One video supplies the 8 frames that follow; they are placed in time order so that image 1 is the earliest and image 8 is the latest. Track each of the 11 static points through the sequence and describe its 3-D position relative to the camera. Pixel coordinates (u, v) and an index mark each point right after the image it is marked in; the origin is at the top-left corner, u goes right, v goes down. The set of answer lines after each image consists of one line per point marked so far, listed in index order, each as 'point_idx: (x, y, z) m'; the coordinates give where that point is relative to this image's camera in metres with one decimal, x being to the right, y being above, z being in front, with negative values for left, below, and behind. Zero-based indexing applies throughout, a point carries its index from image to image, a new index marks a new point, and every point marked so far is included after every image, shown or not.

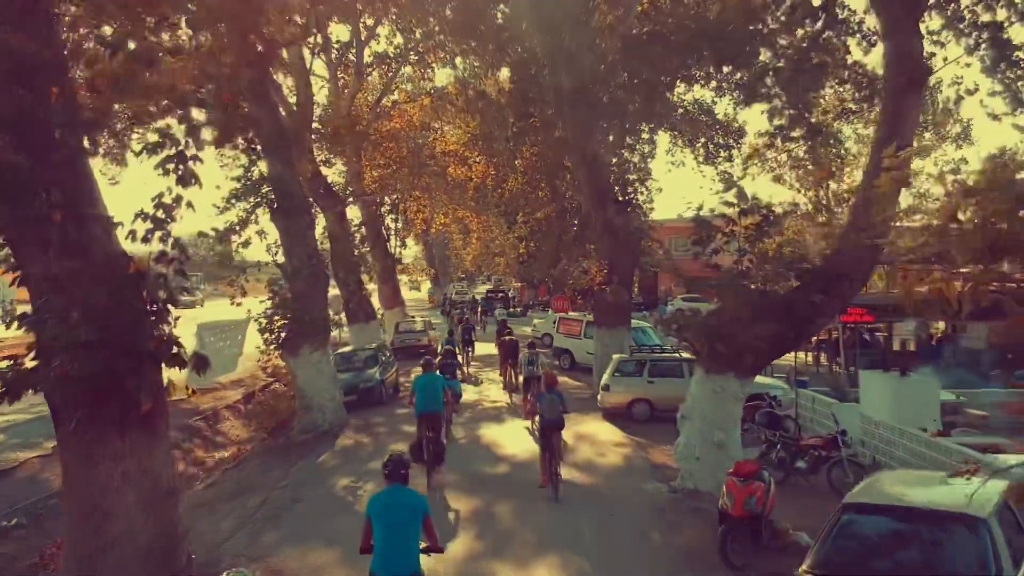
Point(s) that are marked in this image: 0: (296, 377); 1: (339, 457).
0: (-2.7, -1.1, +14.4) m
1: (-1.9, -1.8, +12.5) m
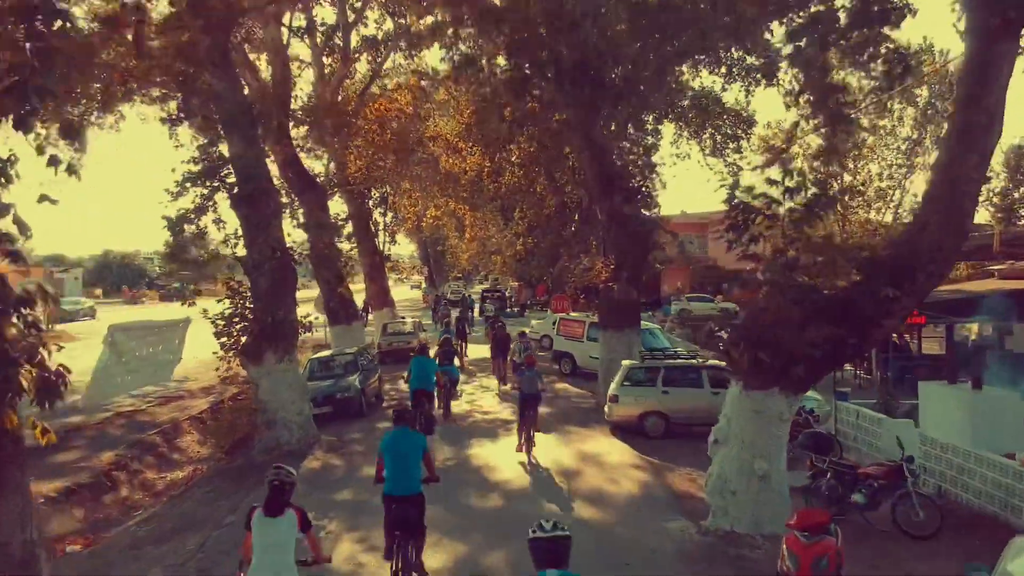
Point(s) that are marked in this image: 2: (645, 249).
0: (-2.7, -1.1, +12.5) m
1: (-1.9, -1.8, +10.6) m
2: (+1.8, +0.5, +16.3) m
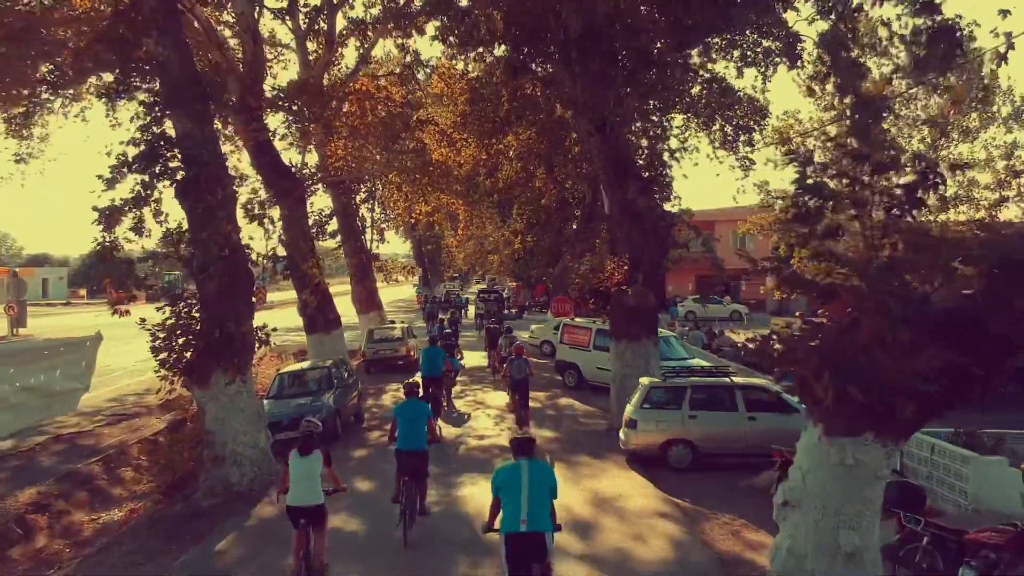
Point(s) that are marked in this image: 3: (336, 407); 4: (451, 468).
0: (-2.7, -1.1, +10.3) m
1: (-1.9, -1.9, +8.5) m
2: (+1.8, +0.4, +14.2) m
3: (-2.1, -1.4, +13.6) m
4: (-0.6, -1.8, +11.5) m
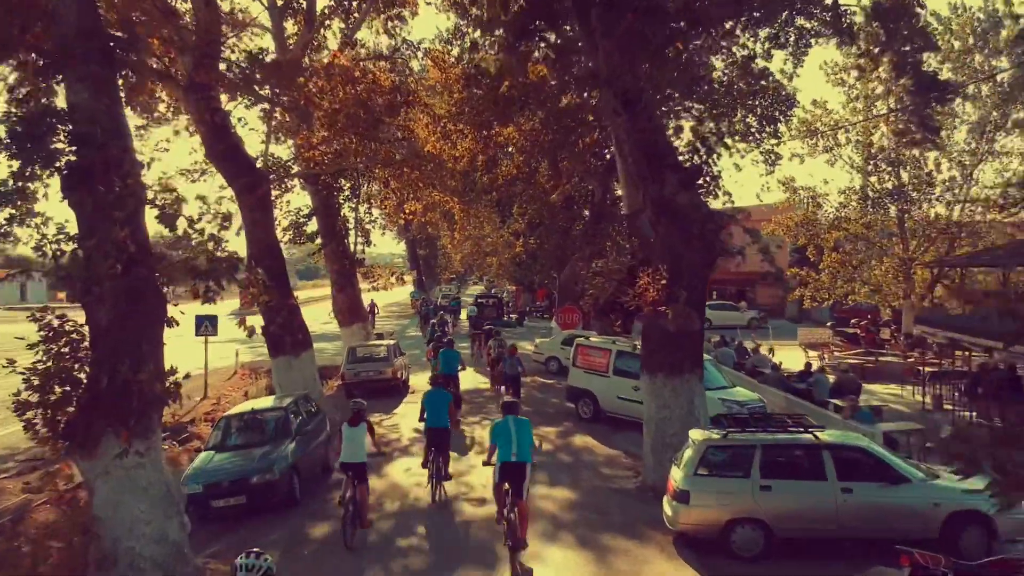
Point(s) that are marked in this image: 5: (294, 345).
0: (-2.7, -1.3, +7.3) m
1: (-1.8, -2.1, +5.5) m
2: (+1.9, +0.3, +11.2) m
3: (-2.0, -1.6, +10.7) m
4: (-0.5, -2.0, +8.5) m
5: (-2.9, -0.8, +15.3) m
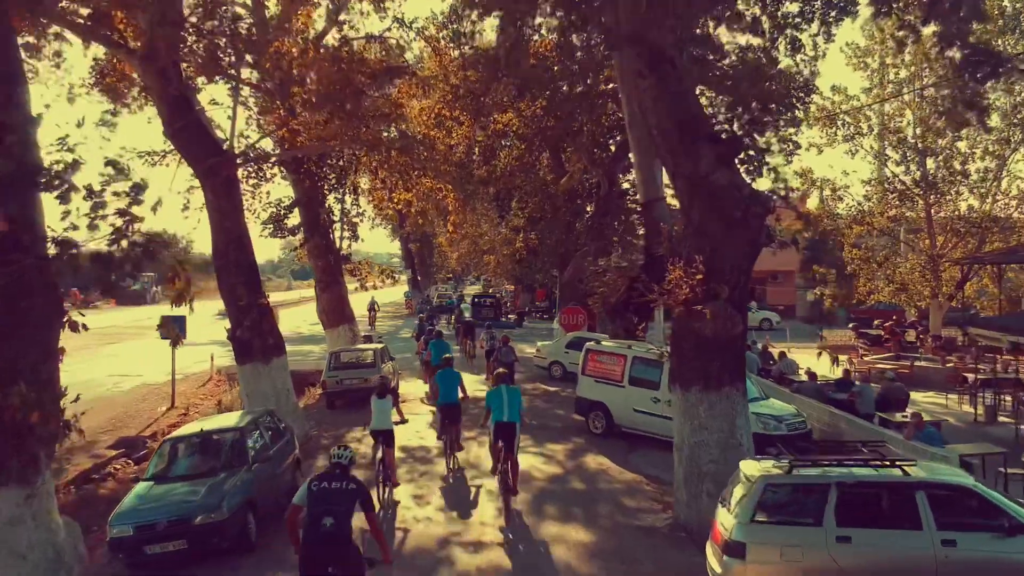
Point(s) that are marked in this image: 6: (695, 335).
0: (-2.6, -1.3, +5.4) m
1: (-1.8, -2.0, +3.6) m
2: (+1.9, +0.3, +9.3) m
3: (-2.0, -1.6, +8.8) m
4: (-0.5, -1.9, +6.6) m
5: (-2.9, -0.7, +13.4) m
6: (+1.4, -0.4, +9.1) m
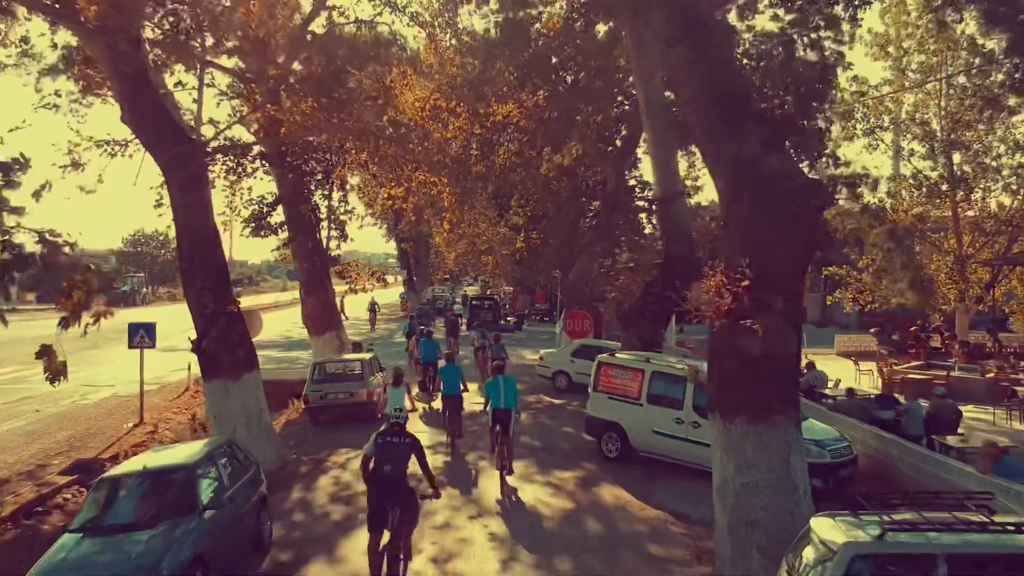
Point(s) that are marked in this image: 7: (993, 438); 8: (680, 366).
0: (-2.6, -1.3, +3.8) m
1: (-1.8, -2.1, +2.0) m
2: (+1.9, +0.2, +7.7) m
3: (-1.9, -1.6, +7.2) m
4: (-0.4, -2.0, +5.0) m
5: (-2.9, -0.8, +11.8) m
6: (+1.5, -0.4, +7.5) m
7: (+5.7, -1.8, +13.7) m
8: (+1.7, -0.8, +11.8) m
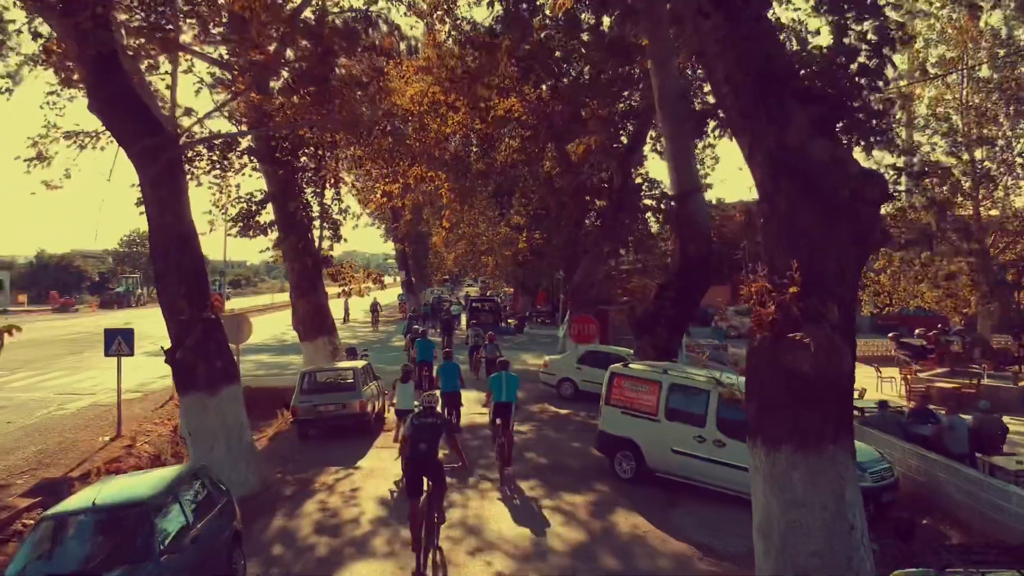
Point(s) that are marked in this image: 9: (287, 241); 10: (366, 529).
0: (-2.5, -1.4, +2.8) m
1: (-1.7, -2.1, +1.0) m
2: (+2.0, +0.2, +6.7) m
3: (-1.9, -1.7, +6.1) m
4: (-0.4, -2.0, +4.0) m
5: (-2.8, -0.8, +10.8) m
6: (+1.5, -0.5, +6.5) m
7: (+5.7, -1.8, +12.6) m
8: (+1.8, -0.8, +10.8) m
9: (-3.8, +0.8, +19.5) m
10: (-1.2, -1.9, +9.3) m
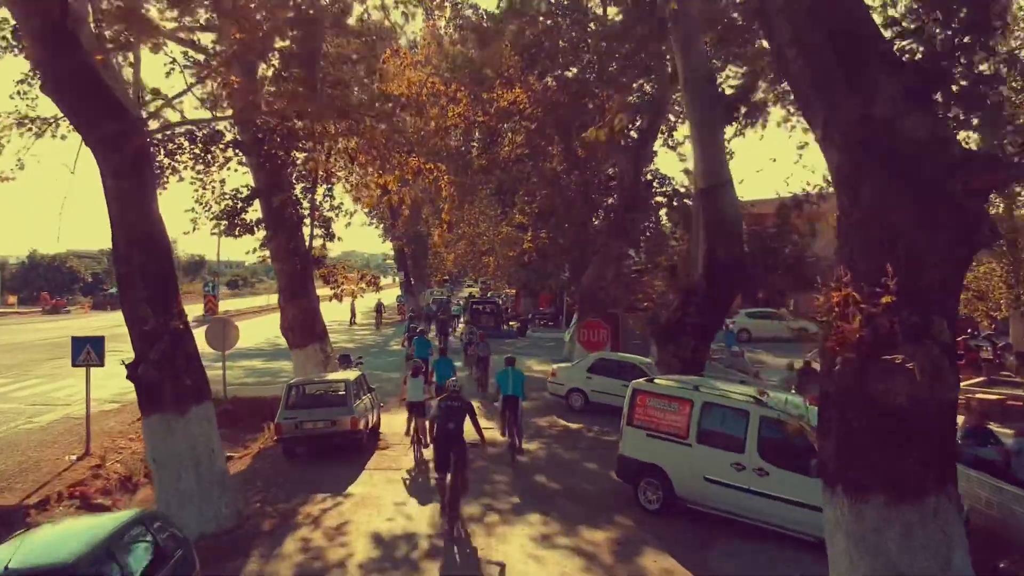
0: (-2.4, -1.4, +1.4) m
1: (-1.6, -2.2, -0.4) m
2: (+2.1, +0.1, +5.3) m
3: (-1.8, -1.7, +4.8) m
4: (-0.3, -2.1, +2.6) m
5: (-2.7, -0.9, +9.4) m
6: (+1.6, -0.5, +5.1) m
7: (+5.8, -1.8, +11.3) m
8: (+1.8, -0.9, +9.4) m
9: (-3.7, +0.8, +18.1) m
10: (-1.1, -2.0, +8.0) m
